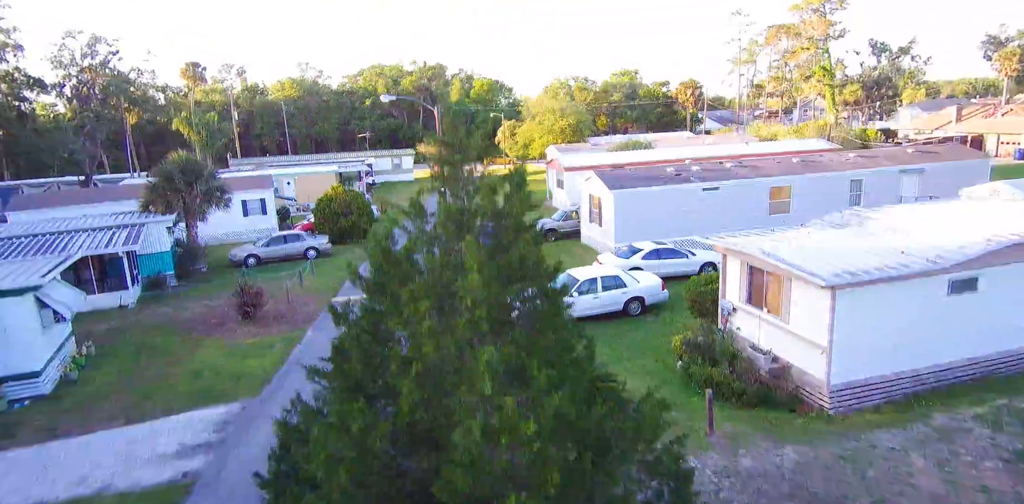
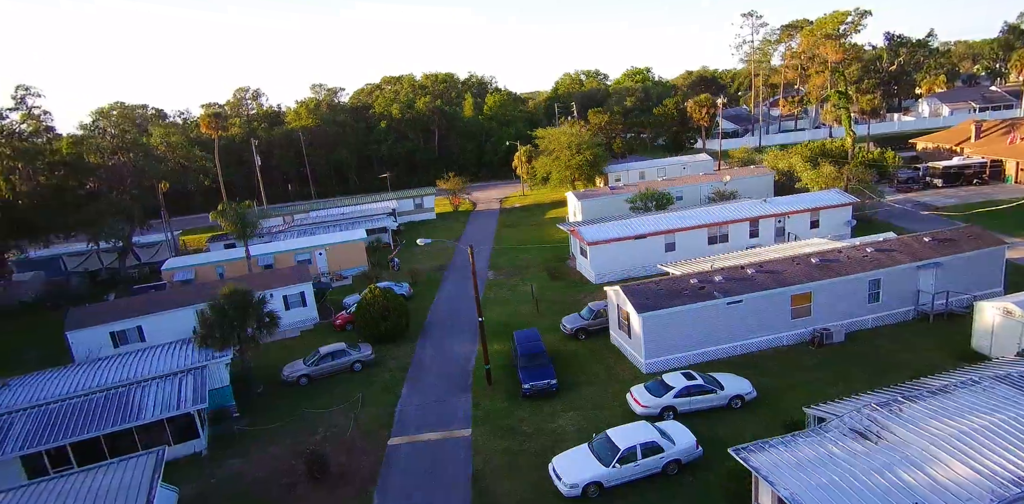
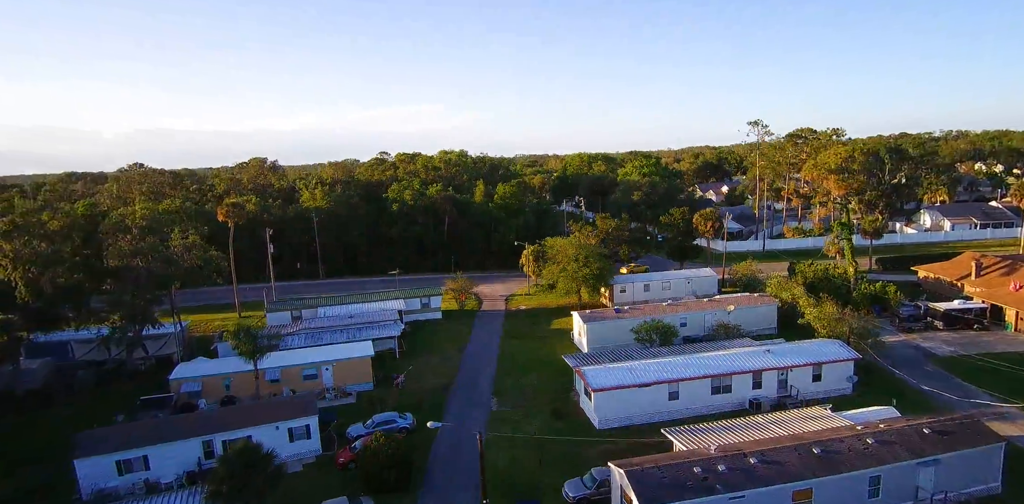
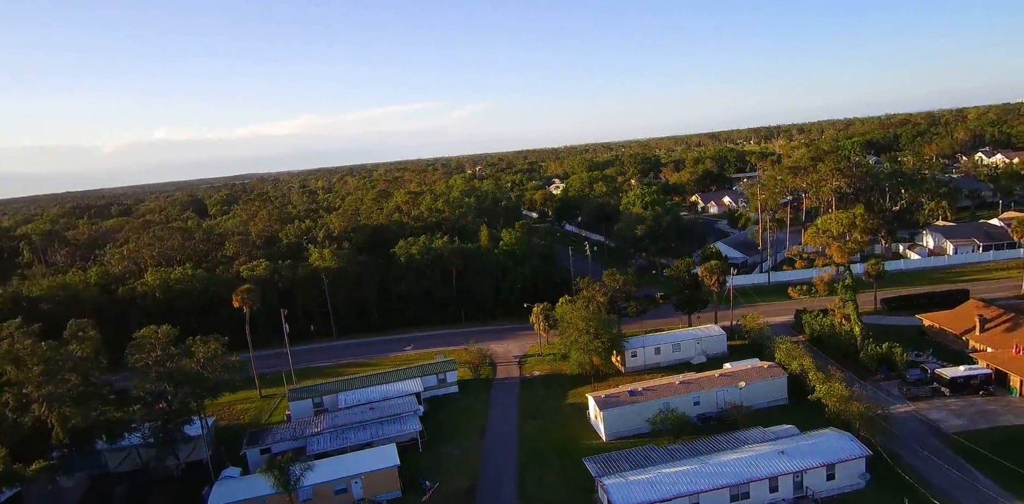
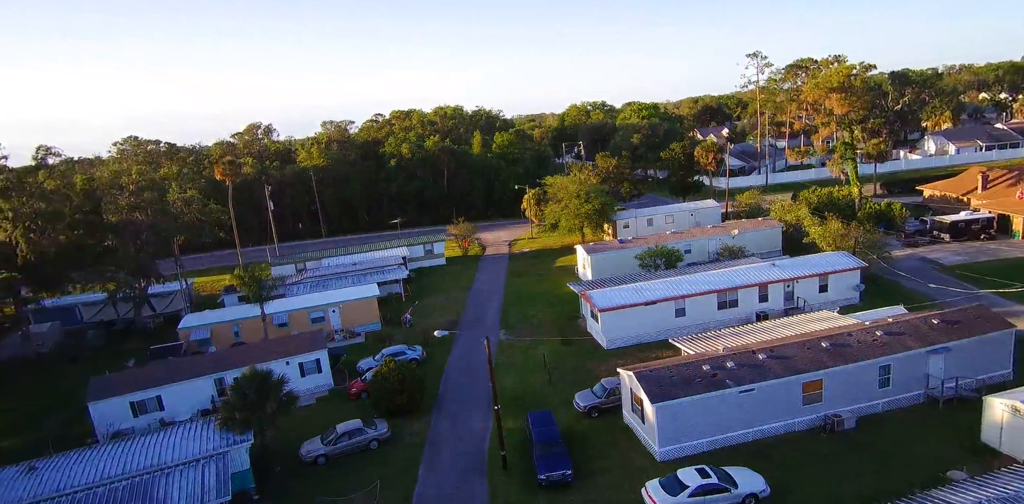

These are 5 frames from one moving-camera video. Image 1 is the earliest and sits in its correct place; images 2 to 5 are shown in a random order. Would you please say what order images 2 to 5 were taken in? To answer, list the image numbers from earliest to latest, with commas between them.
2, 5, 3, 4
